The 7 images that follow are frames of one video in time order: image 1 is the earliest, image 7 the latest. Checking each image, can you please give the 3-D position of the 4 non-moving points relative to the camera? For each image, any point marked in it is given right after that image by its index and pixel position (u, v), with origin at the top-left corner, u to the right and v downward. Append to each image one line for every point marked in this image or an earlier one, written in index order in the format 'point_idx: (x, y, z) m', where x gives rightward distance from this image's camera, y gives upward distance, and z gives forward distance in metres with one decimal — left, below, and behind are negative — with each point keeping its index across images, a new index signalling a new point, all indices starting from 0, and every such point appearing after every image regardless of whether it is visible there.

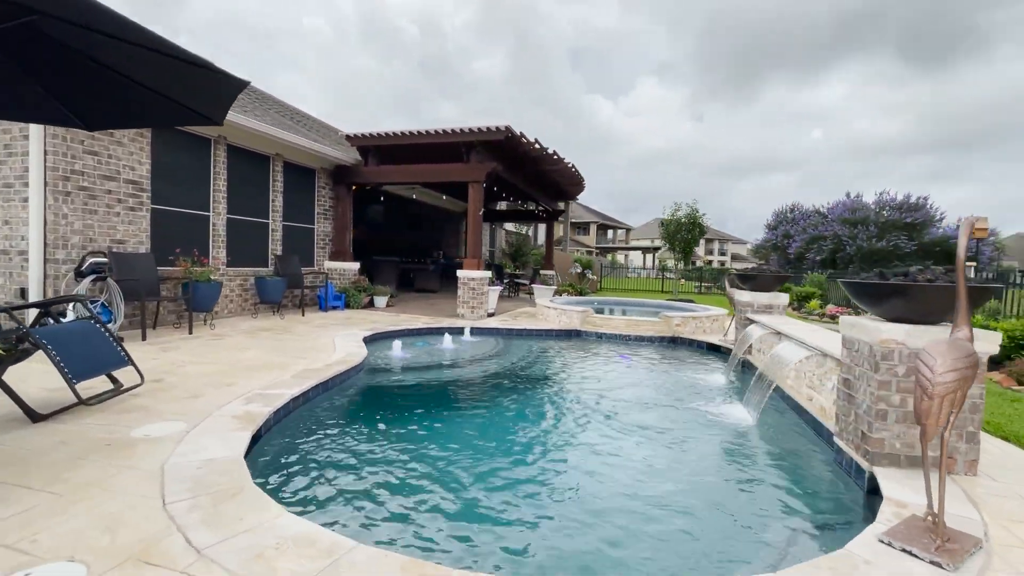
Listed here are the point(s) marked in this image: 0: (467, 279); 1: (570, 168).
0: (-1.0, +0.2, +11.1) m
1: (+1.6, +3.3, +13.5) m
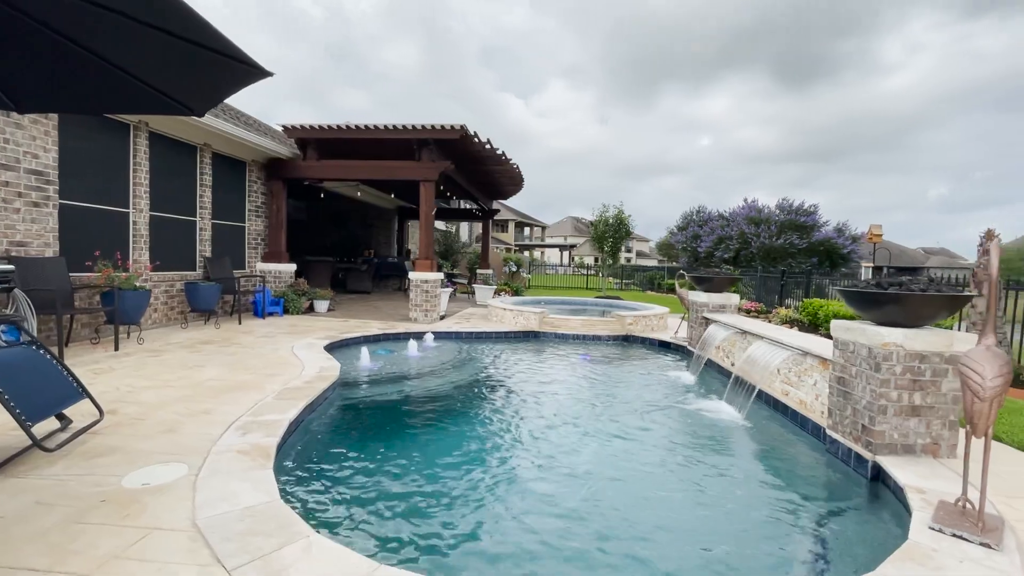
0: (-2.1, +0.2, +10.8) m
1: (0.0, +3.3, +13.5) m
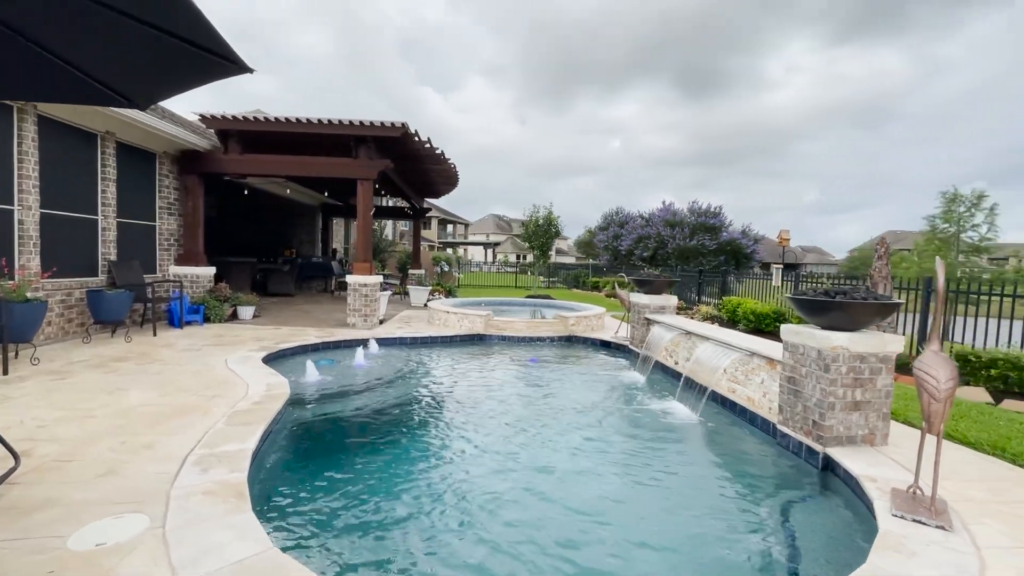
0: (-3.3, +0.1, +10.3) m
1: (-1.7, +3.3, +13.3) m
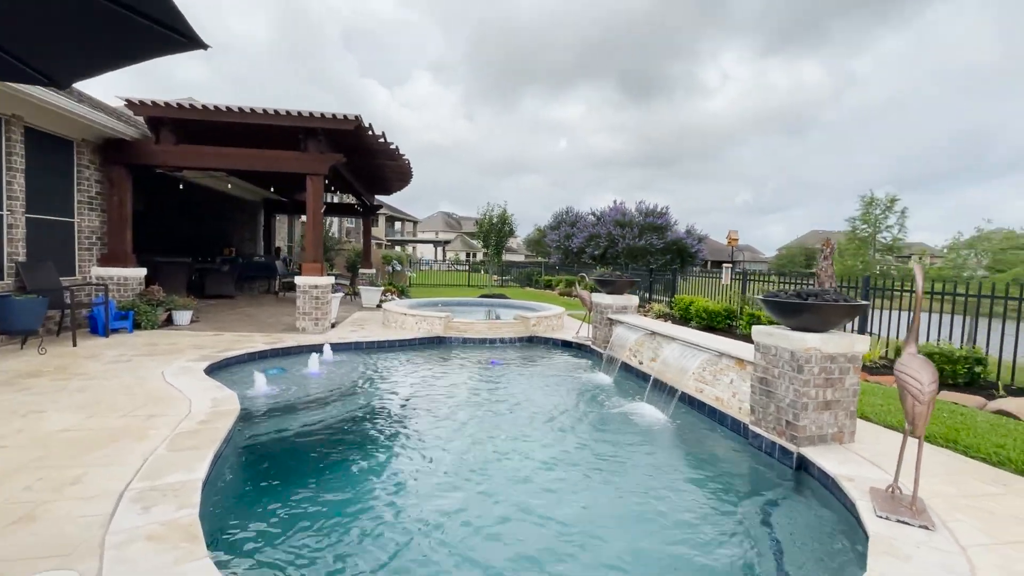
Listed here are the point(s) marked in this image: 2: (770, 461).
0: (-4.1, 0.0, +9.7) m
1: (-2.9, +3.3, +12.8) m
2: (+2.5, -1.6, +4.5) m
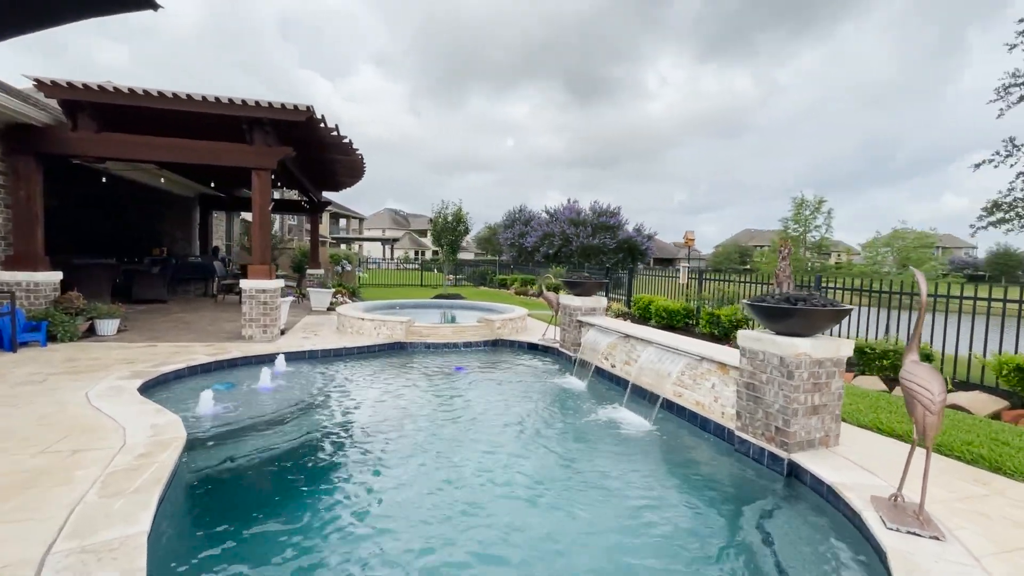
0: (-4.8, -0.1, +8.9) m
1: (-3.9, +3.2, +12.1) m
2: (+2.3, -1.7, +4.5) m
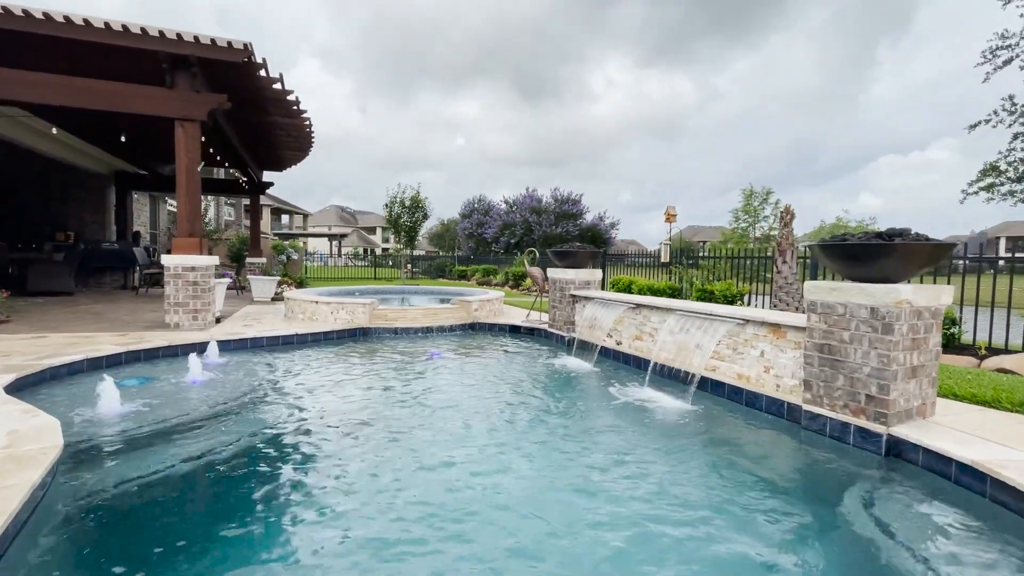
0: (-5.0, +0.3, +7.3) m
1: (-4.6, +3.6, +10.6) m
2: (+2.5, -1.2, +3.6) m
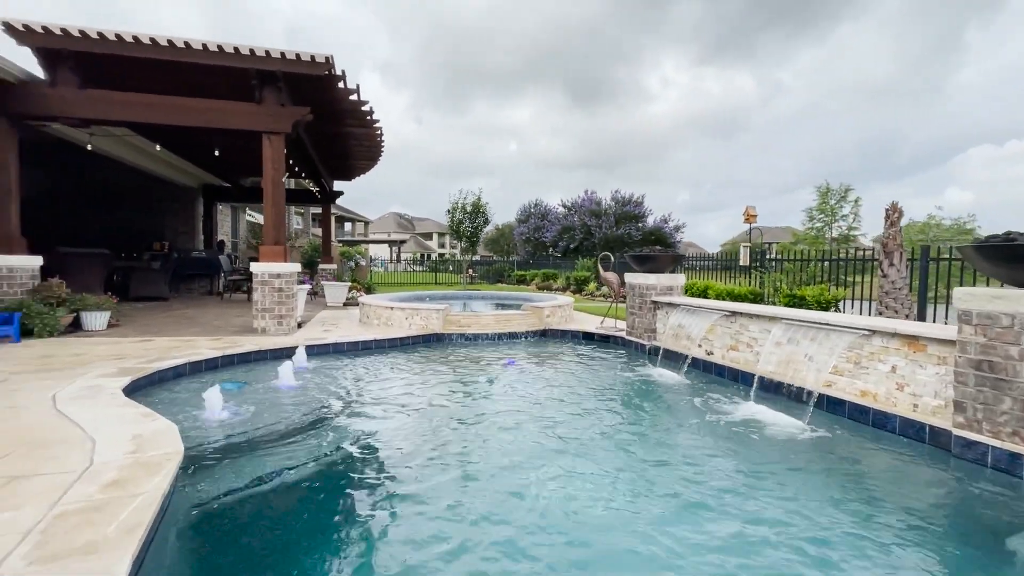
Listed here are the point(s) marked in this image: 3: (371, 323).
0: (-3.9, +0.2, +7.6) m
1: (-3.0, +3.4, +10.9) m
2: (+3.2, -1.3, +3.1) m
3: (-2.6, -0.6, +8.8) m
